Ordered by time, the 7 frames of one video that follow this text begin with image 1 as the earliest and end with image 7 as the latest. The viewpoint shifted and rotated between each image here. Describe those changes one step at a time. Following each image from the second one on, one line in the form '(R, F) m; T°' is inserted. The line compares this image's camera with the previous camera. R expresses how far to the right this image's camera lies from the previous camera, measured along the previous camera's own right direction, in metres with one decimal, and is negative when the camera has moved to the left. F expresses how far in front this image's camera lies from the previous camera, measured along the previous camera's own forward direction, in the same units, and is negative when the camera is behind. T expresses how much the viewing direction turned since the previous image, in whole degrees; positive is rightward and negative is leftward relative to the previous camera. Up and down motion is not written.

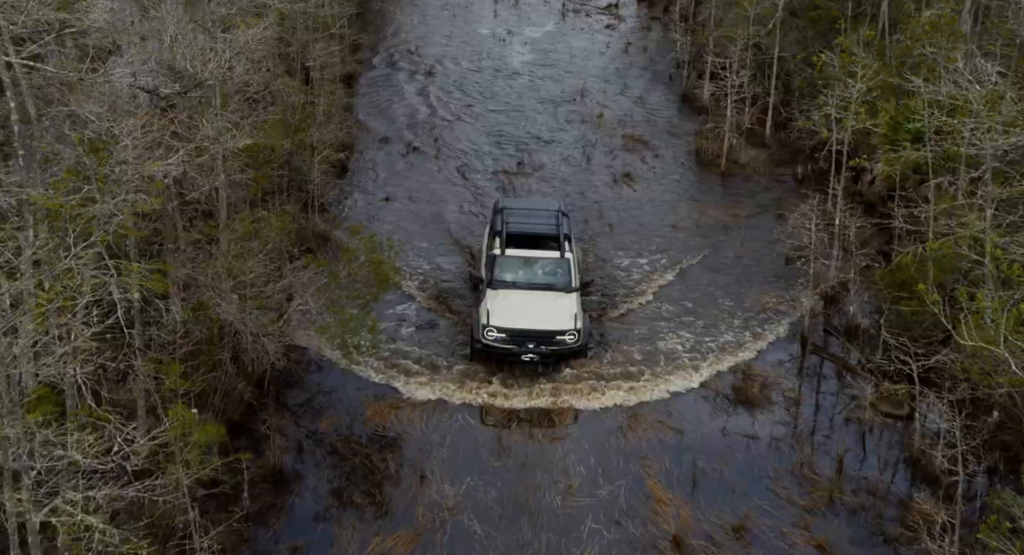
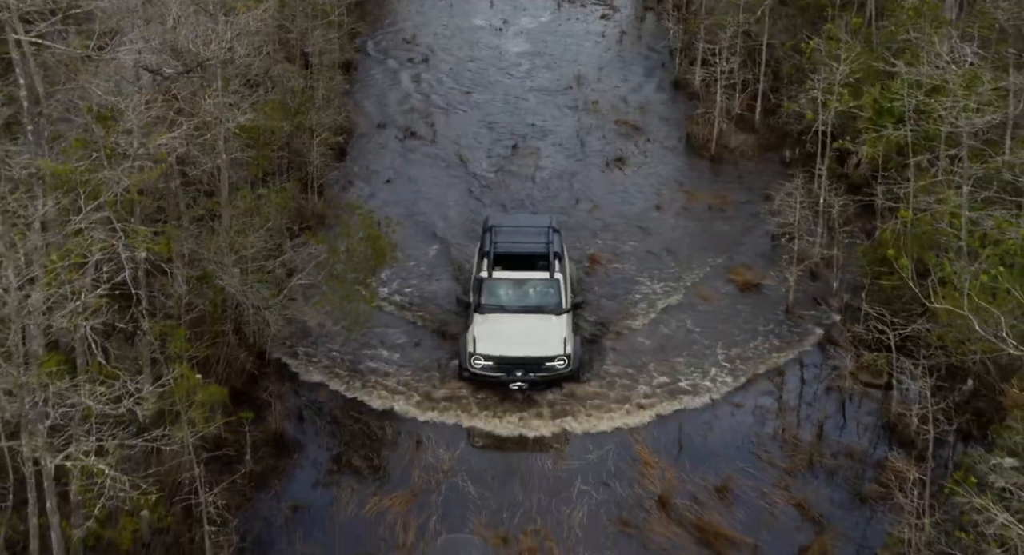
(+0.1, -0.6) m; 0°
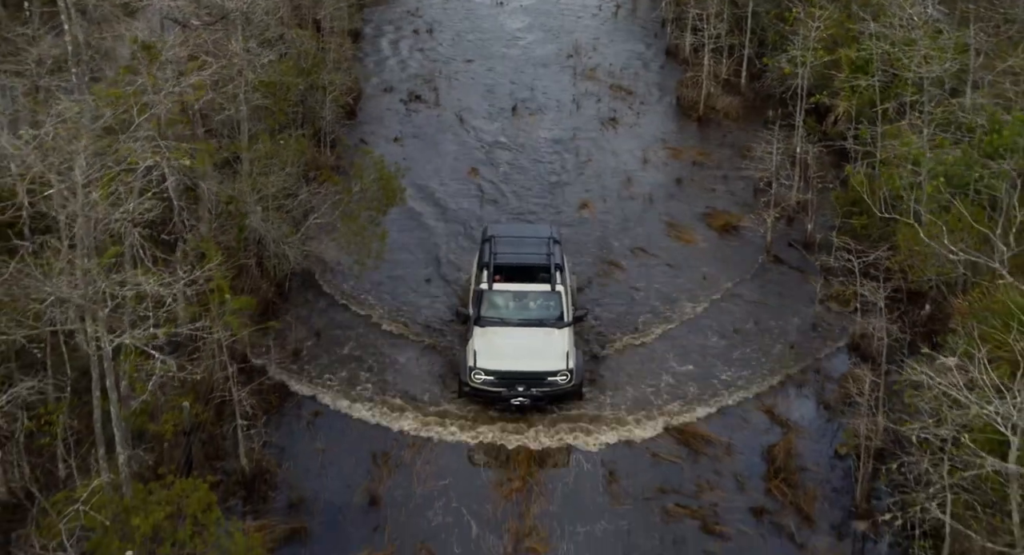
(0.0, -1.7) m; 0°
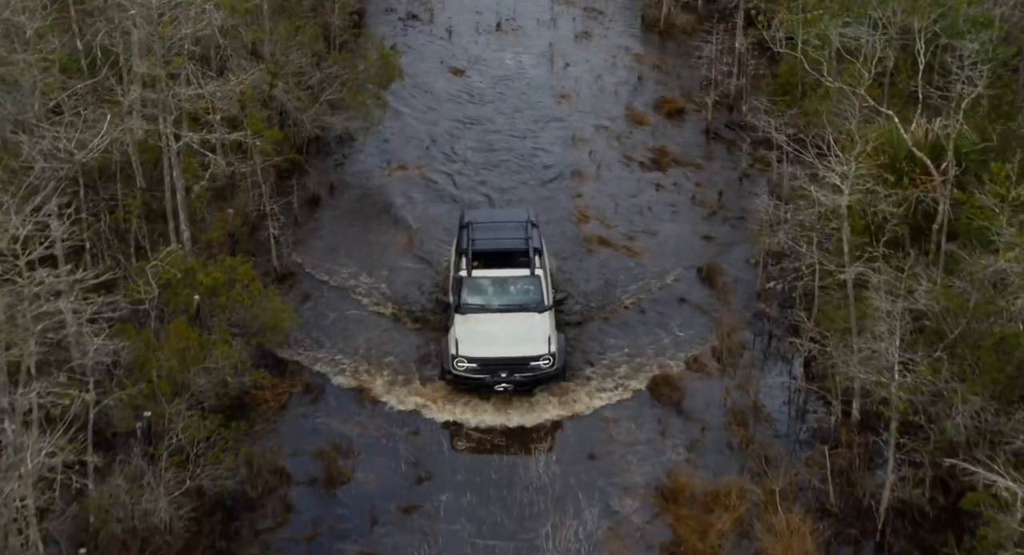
(+0.4, -4.2) m; 0°
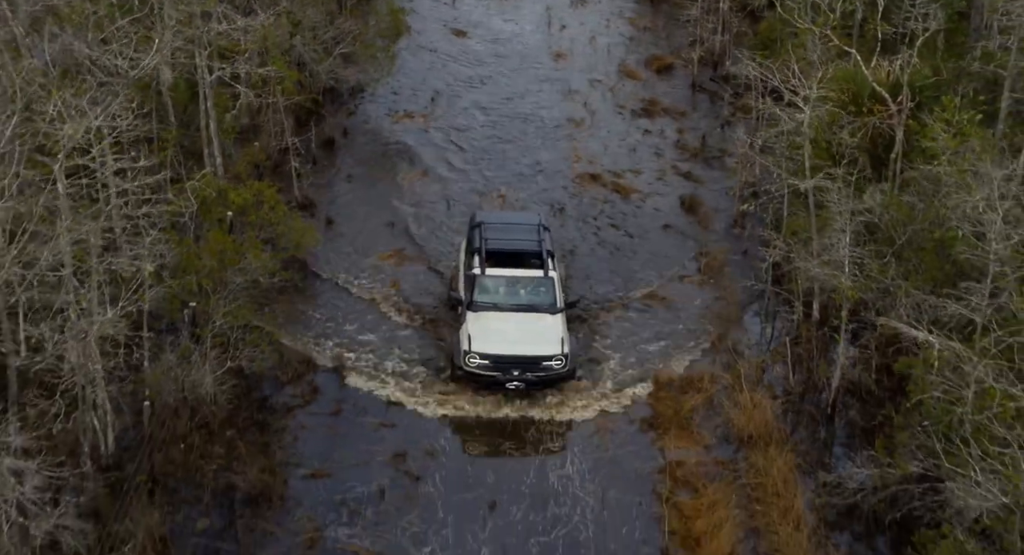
(0.0, -2.0) m; 0°
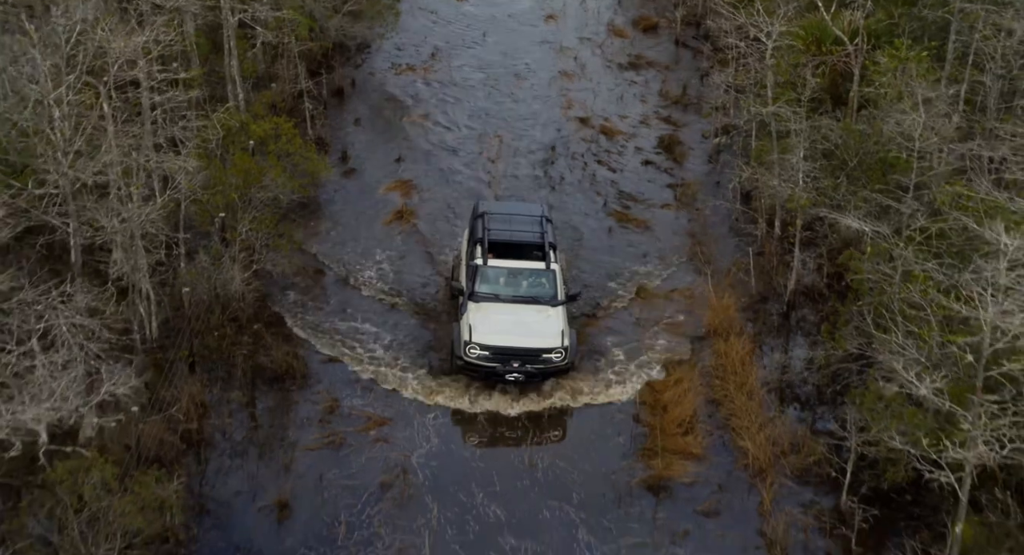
(+0.1, -2.1) m; 0°
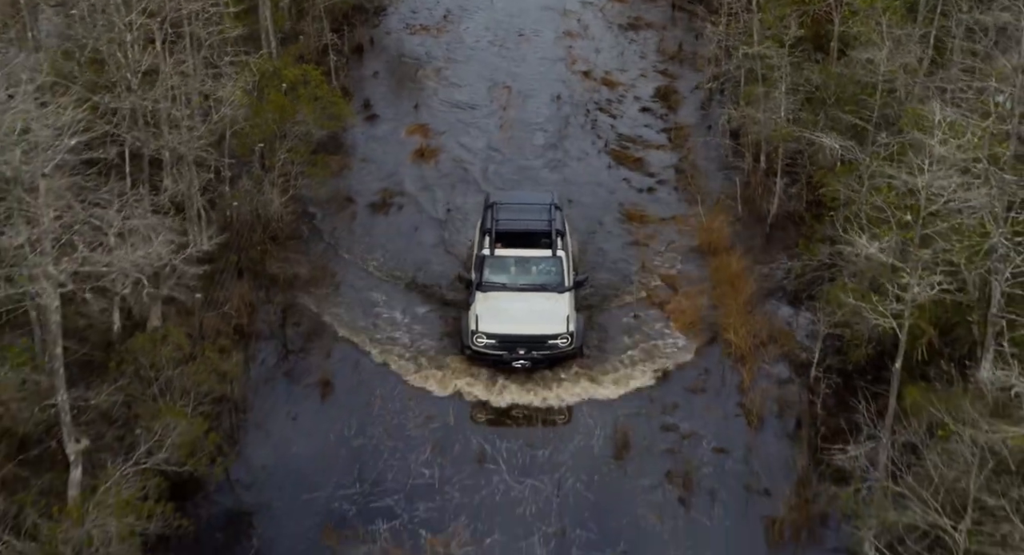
(-0.1, -2.0) m; 0°
